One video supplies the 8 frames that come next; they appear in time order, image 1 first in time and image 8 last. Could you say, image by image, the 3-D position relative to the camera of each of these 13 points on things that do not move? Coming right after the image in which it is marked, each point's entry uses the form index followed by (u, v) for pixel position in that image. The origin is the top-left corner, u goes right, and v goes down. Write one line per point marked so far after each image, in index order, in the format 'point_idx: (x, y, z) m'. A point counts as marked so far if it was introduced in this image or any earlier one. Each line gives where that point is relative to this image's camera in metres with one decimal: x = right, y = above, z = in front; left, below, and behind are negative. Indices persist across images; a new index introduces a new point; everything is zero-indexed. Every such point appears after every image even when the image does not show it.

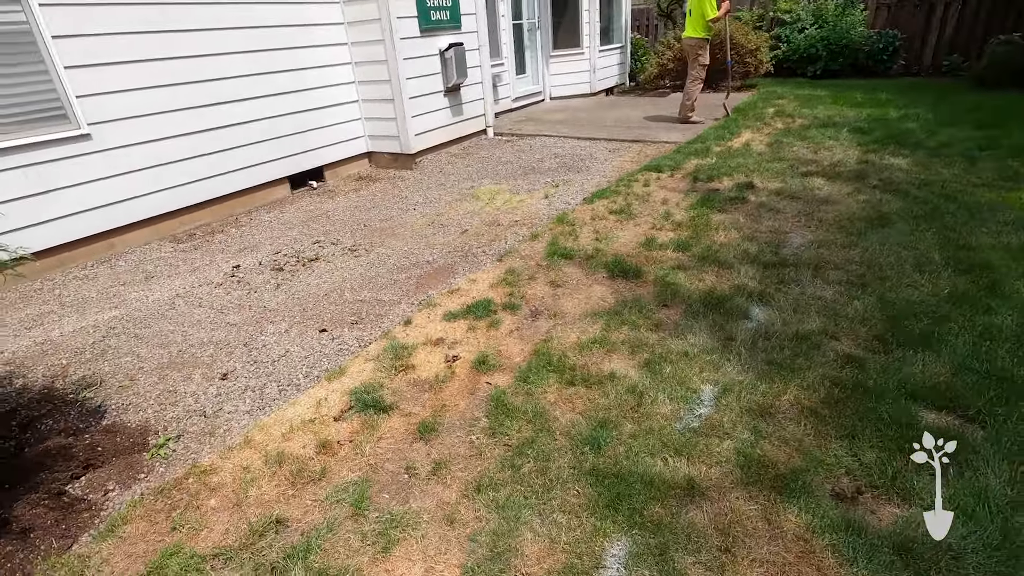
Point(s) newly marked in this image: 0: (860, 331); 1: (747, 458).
0: (+1.6, -0.2, +2.5) m
1: (+0.8, -0.6, +1.9) m
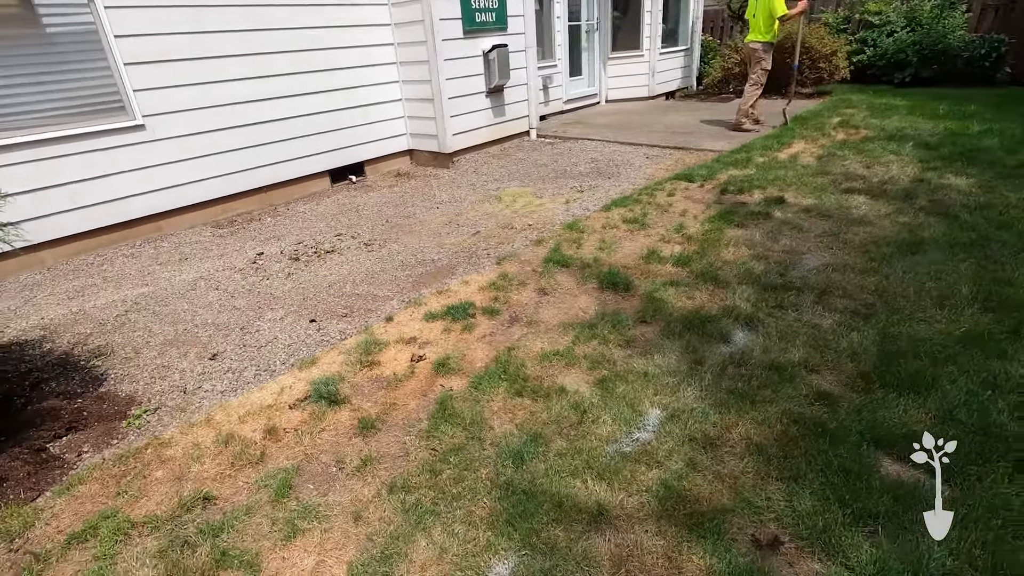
0: (+1.4, -0.3, +2.3) m
1: (+0.5, -0.7, +1.8) m
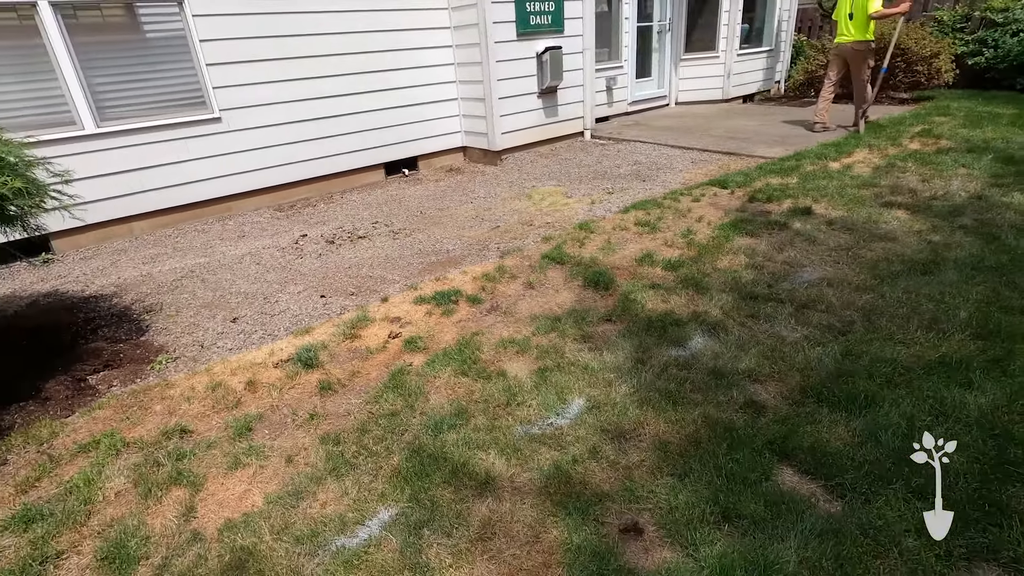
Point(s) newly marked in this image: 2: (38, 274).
0: (+1.2, -0.4, +2.3) m
1: (+0.2, -0.6, +1.9) m
2: (-3.8, +0.1, +4.3) m
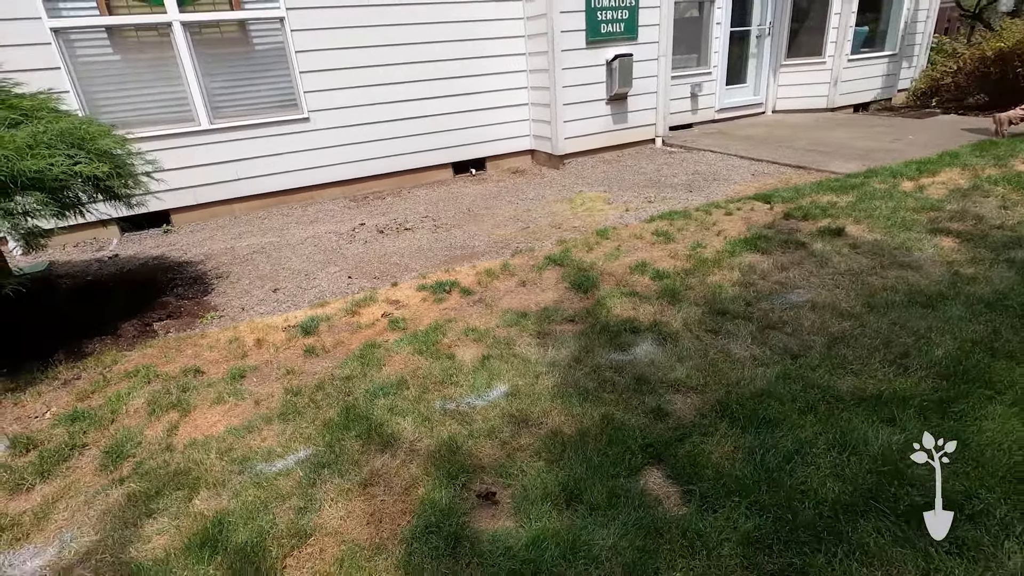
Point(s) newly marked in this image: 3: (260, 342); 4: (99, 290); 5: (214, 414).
0: (+0.9, -0.5, +2.3) m
1: (-0.2, -0.6, +2.2) m
2: (-3.5, +0.5, +5.3) m
3: (-1.5, -0.3, +3.1) m
4: (-3.0, 0.0, +4.0) m
5: (-1.4, -0.6, +2.5) m
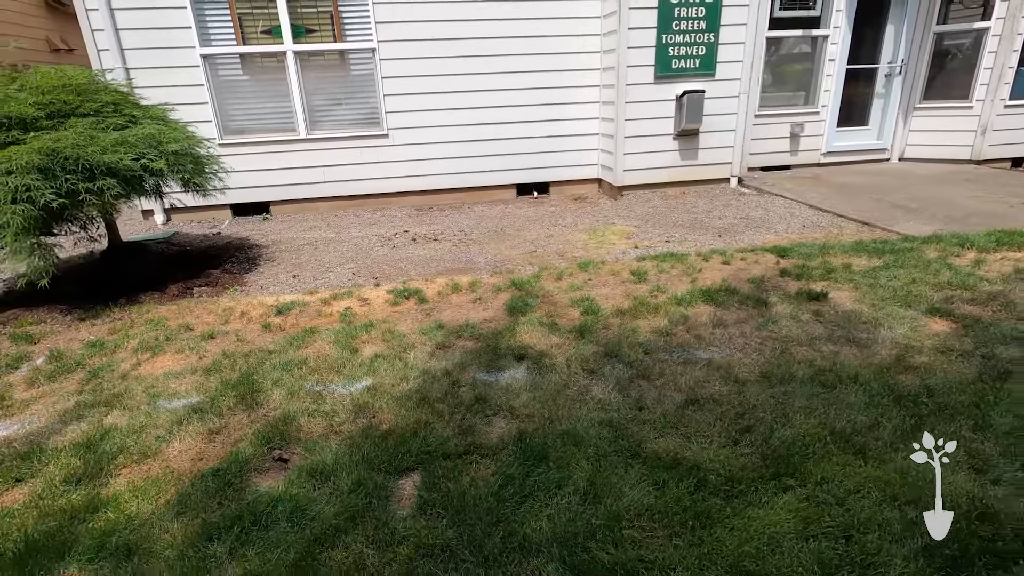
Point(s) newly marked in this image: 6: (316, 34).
0: (+0.1, -0.6, +2.4) m
1: (-1.0, -0.6, +2.6) m
2: (-3.1, +0.8, +6.5) m
3: (-1.9, -0.2, +3.8) m
4: (-3.1, +0.3, +5.1) m
5: (-2.0, -0.4, +3.2) m
6: (-2.3, +3.0, +6.3) m
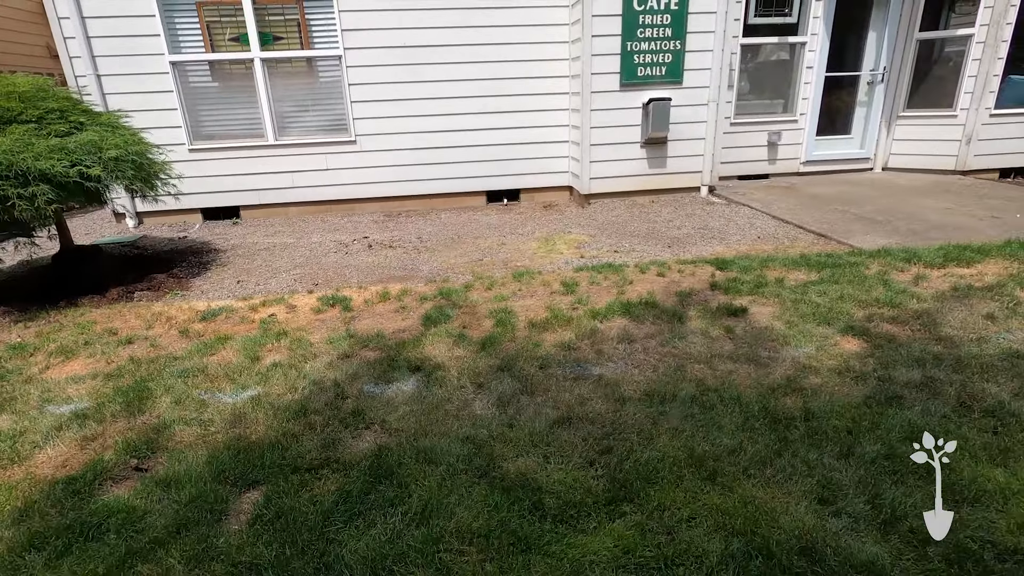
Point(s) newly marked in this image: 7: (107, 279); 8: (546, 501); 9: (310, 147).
0: (-0.5, -0.7, +2.4) m
1: (-1.6, -0.7, +2.6) m
2: (-3.6, +0.7, +6.6) m
3: (-2.5, -0.2, +3.8) m
4: (-3.6, +0.3, +5.2) m
5: (-2.6, -0.5, +3.2) m
6: (-2.7, +2.9, +6.4) m
7: (-3.5, +0.1, +4.6) m
8: (+0.1, -0.8, +2.0) m
9: (-2.5, +1.8, +6.7) m
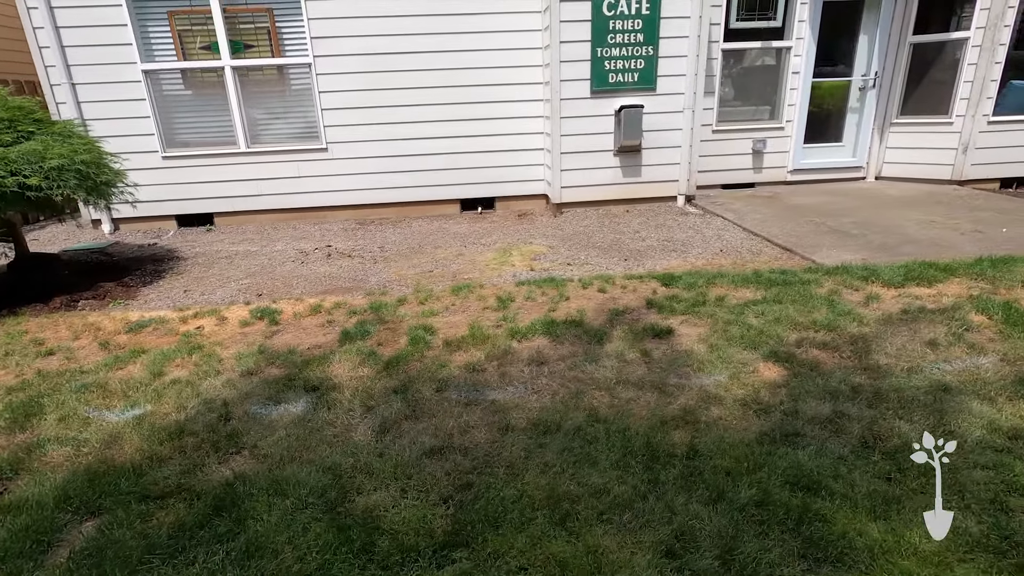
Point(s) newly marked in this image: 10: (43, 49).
0: (-1.1, -0.8, +2.3) m
1: (-2.2, -0.7, +2.5) m
2: (-4.0, +0.6, +6.6) m
3: (-3.0, -0.3, +3.8) m
4: (-4.0, +0.2, +5.2) m
5: (-3.1, -0.5, +3.2) m
6: (-3.1, +2.9, +6.4) m
7: (-4.0, 0.0, +4.6) m
8: (-0.5, -0.9, +1.8) m
9: (-2.9, +1.7, +6.7) m
10: (-5.4, +2.7, +6.1) m
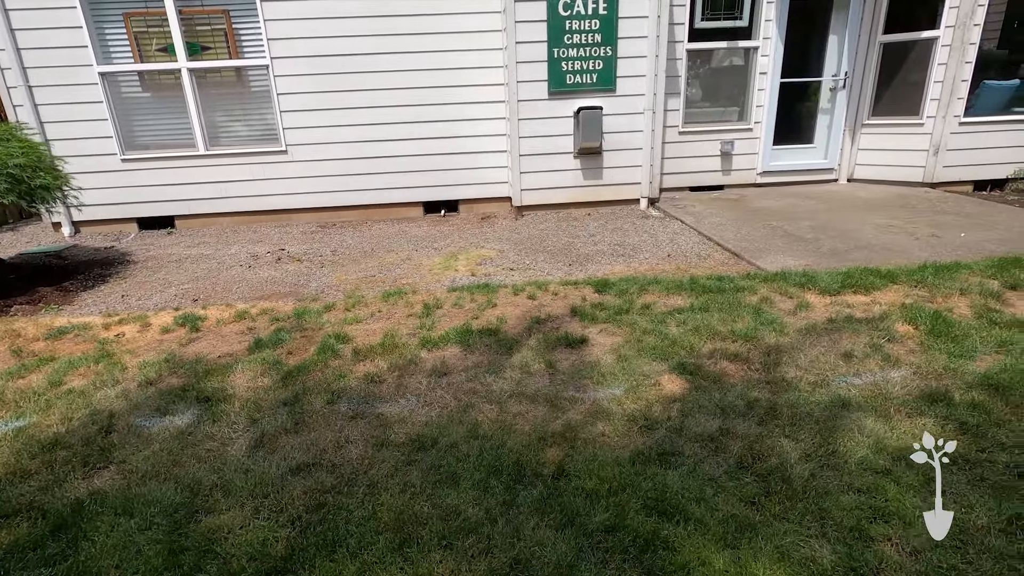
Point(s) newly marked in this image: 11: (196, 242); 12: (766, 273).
0: (-1.6, -0.8, +2.2) m
1: (-2.7, -0.8, +2.5) m
2: (-4.4, +0.6, +6.6) m
3: (-3.5, -0.3, +3.8) m
4: (-4.6, +0.2, +5.2) m
5: (-3.7, -0.6, +3.1) m
6: (-3.6, +2.8, +6.3) m
7: (-4.5, 0.0, +4.6) m
8: (-1.0, -0.9, +1.8) m
9: (-3.4, +1.6, +6.7) m
10: (-5.9, +2.7, +6.1) m
11: (-3.7, +0.6, +6.3) m
12: (+1.9, +0.1, +4.0) m
